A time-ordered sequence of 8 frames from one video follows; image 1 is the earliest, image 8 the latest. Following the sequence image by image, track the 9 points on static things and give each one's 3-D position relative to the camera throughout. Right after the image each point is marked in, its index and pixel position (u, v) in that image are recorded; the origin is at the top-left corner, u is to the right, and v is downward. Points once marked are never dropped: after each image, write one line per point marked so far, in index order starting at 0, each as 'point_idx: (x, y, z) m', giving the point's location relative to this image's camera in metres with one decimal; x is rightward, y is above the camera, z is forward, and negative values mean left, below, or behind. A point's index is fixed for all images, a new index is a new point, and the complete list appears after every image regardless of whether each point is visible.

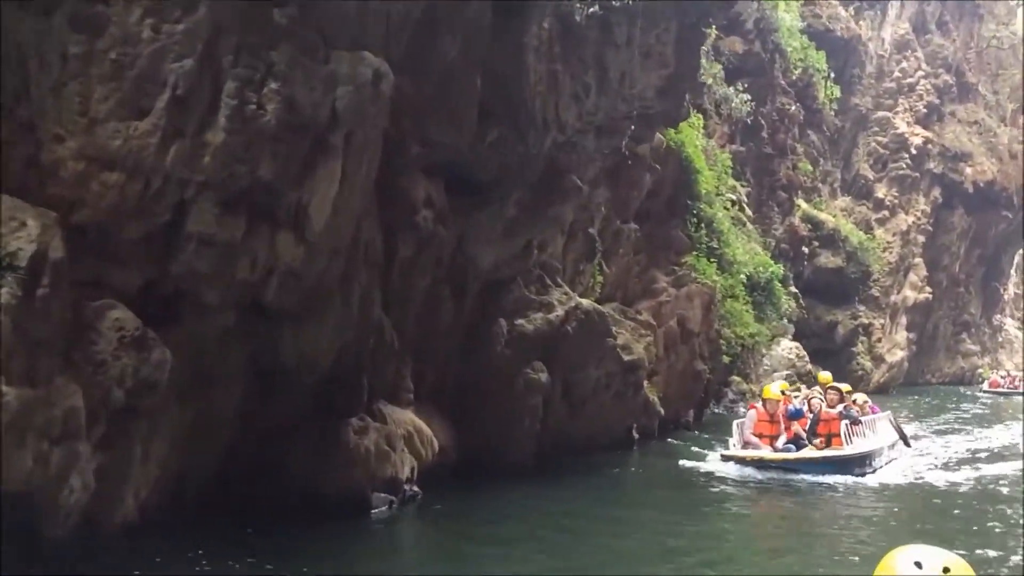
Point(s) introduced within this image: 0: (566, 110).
0: (+0.6, +1.9, +10.7) m
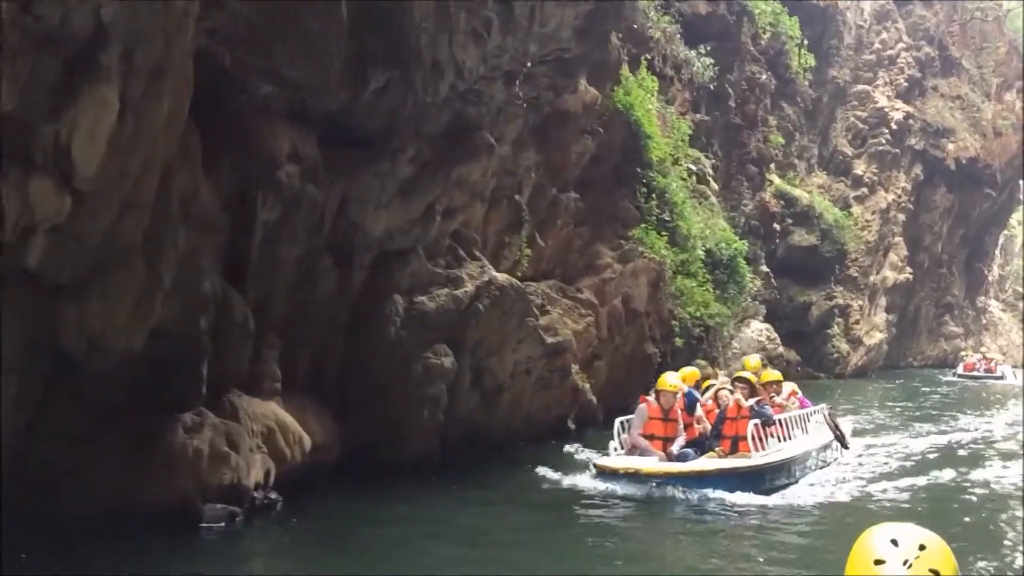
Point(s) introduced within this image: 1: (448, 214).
0: (-0.5, +2.2, +9.2) m
1: (-0.7, +0.8, +10.8) m
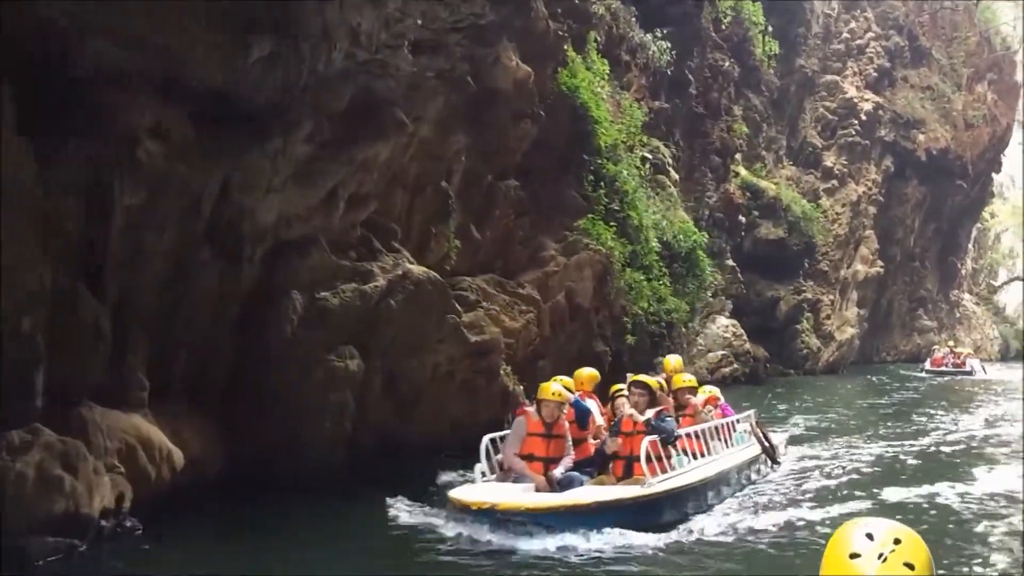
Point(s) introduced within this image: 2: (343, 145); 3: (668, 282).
0: (-1.3, +2.3, +8.1) m
1: (-1.5, +0.9, +9.8) m
2: (-1.6, +1.3, +9.2) m
3: (+2.9, +0.1, +18.9) m
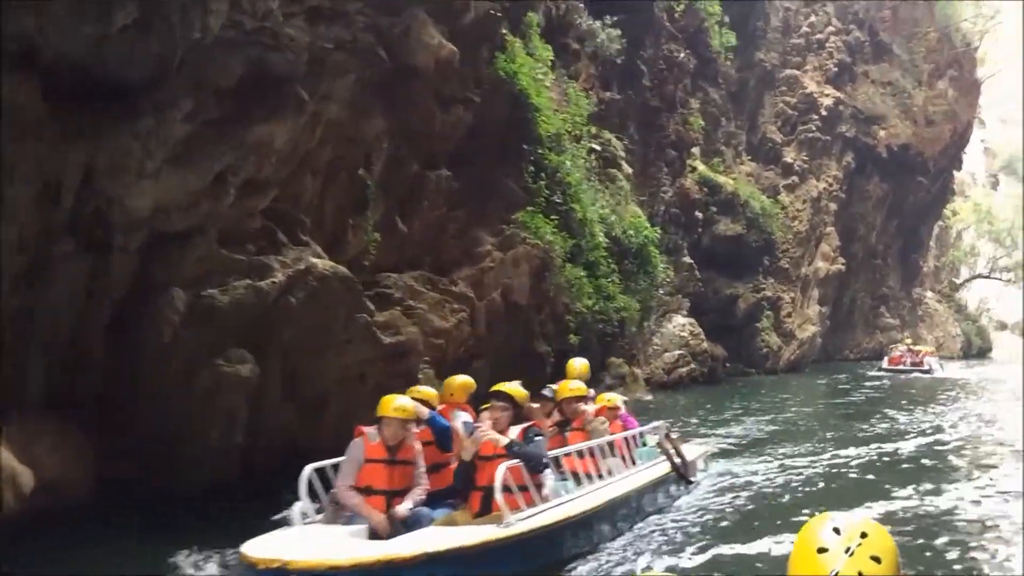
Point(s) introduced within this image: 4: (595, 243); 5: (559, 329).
0: (-2.0, +2.3, +7.2) m
1: (-2.3, +0.9, +8.8) m
2: (-2.3, +1.4, +8.2) m
3: (+1.8, +0.2, +18.0) m
4: (+1.3, +0.7, +16.1) m
5: (+0.7, -0.6, +15.0) m
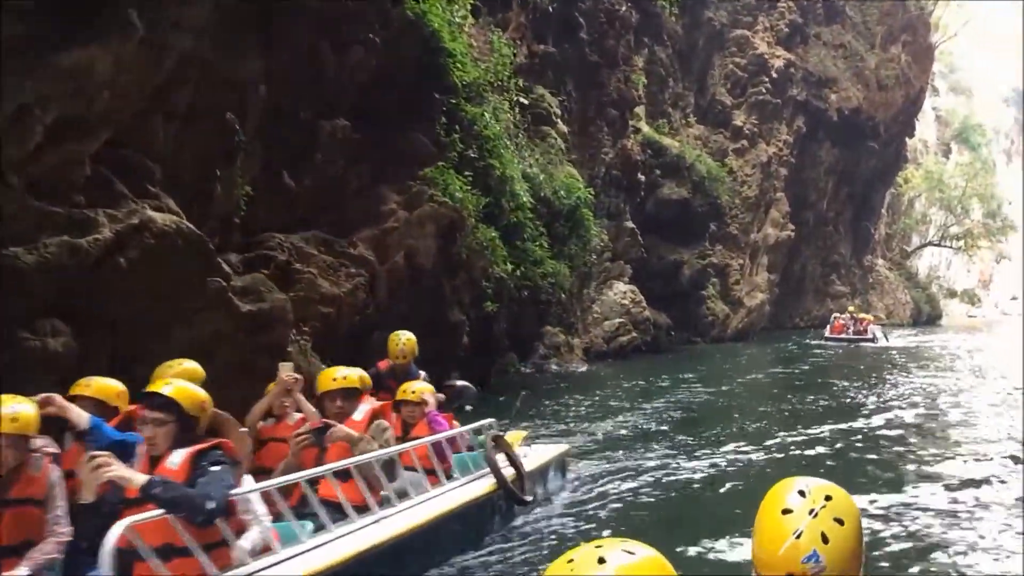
0: (-2.9, +2.5, +5.7) m
1: (-3.3, +1.2, +7.4) m
2: (-3.3, +1.6, +6.8) m
3: (+0.5, +0.8, +16.8) m
4: (0.0, +1.3, +14.9) m
5: (-0.5, -0.1, +13.7) m
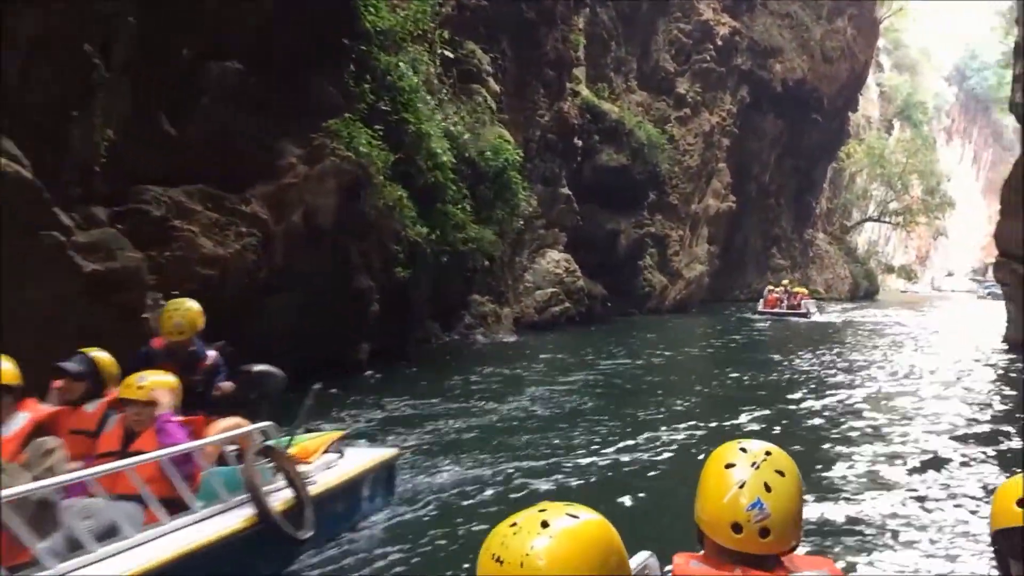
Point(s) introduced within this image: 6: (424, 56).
0: (-3.5, +2.8, +4.5) m
1: (-4.0, +1.5, +6.2) m
2: (-4.0, +1.9, +5.6) m
3: (-0.8, +1.3, +15.8) m
4: (-1.1, +1.8, +13.9) m
5: (-1.7, +0.4, +12.7) m
6: (-1.3, +3.5, +14.8) m
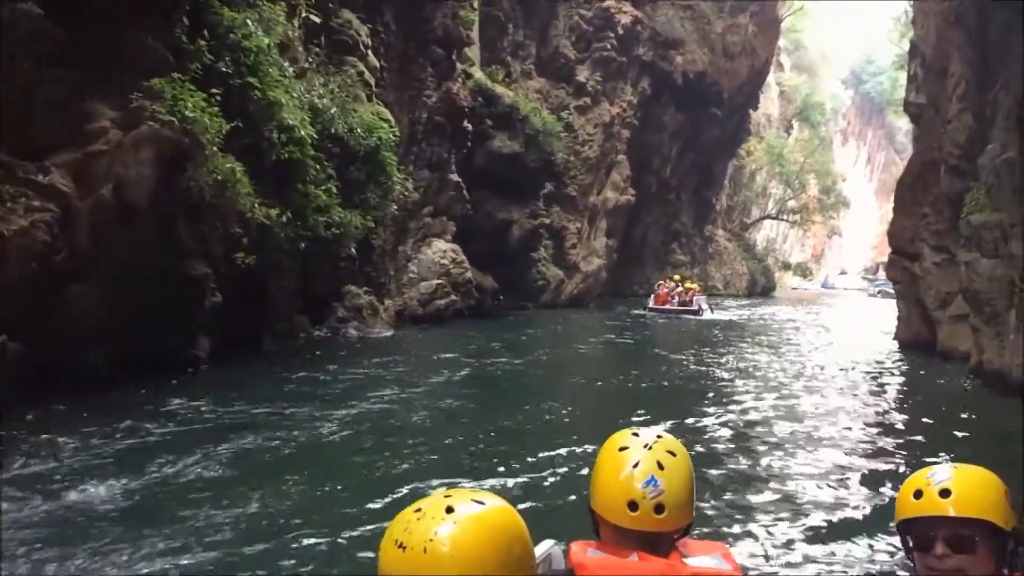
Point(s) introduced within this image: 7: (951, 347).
0: (-4.3, +2.9, +2.8) m
1: (-5.0, +1.6, +4.5) m
2: (-4.9, +2.0, +3.9) m
3: (-2.7, +1.4, +14.3) m
4: (-2.8, +1.9, +12.3) m
5: (-3.3, +0.5, +11.1) m
6: (-3.0, +3.6, +13.2) m
7: (+8.8, -1.2, +19.8) m
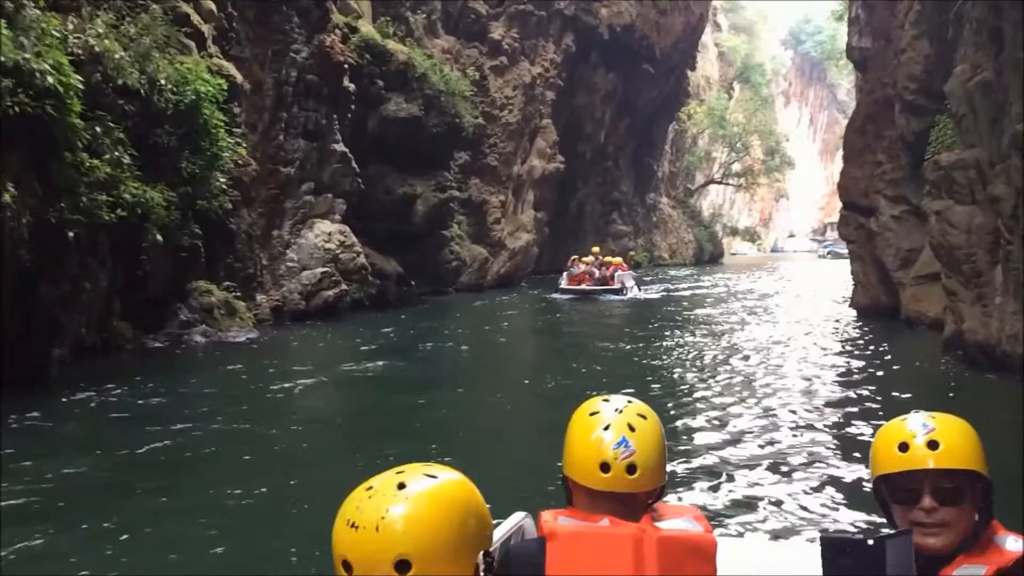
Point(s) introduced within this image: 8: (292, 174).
0: (-5.6, +2.5, -0.7) m
1: (-6.2, +1.3, +0.9) m
2: (-6.1, +1.7, +0.3) m
3: (-4.4, +1.4, +10.9) m
4: (-4.4, +1.8, +8.9) m
5: (-4.8, +0.4, +7.7) m
6: (-4.8, +3.6, +9.7) m
7: (+6.9, -0.4, +16.9) m
8: (-4.2, +2.2, +19.3) m
